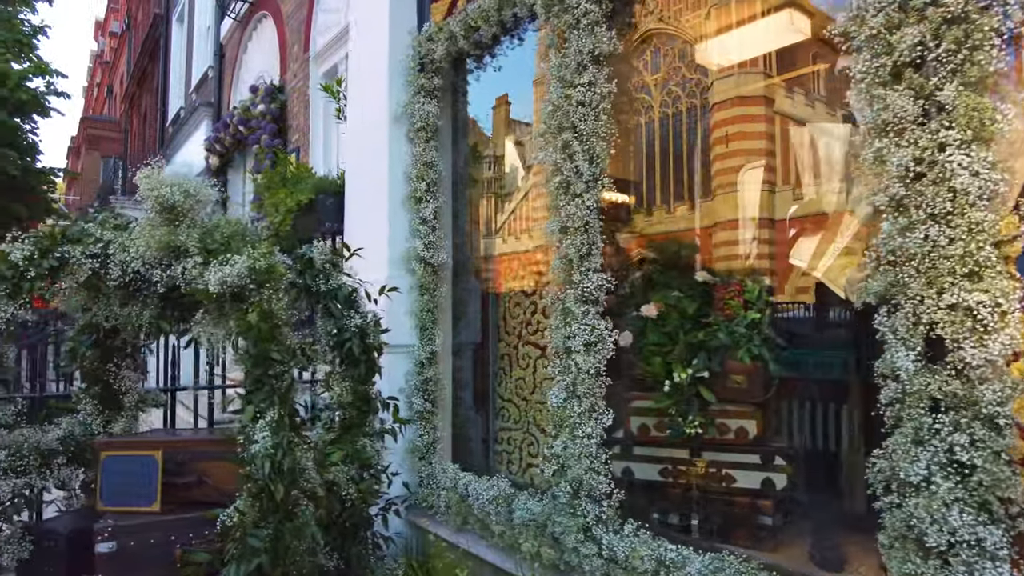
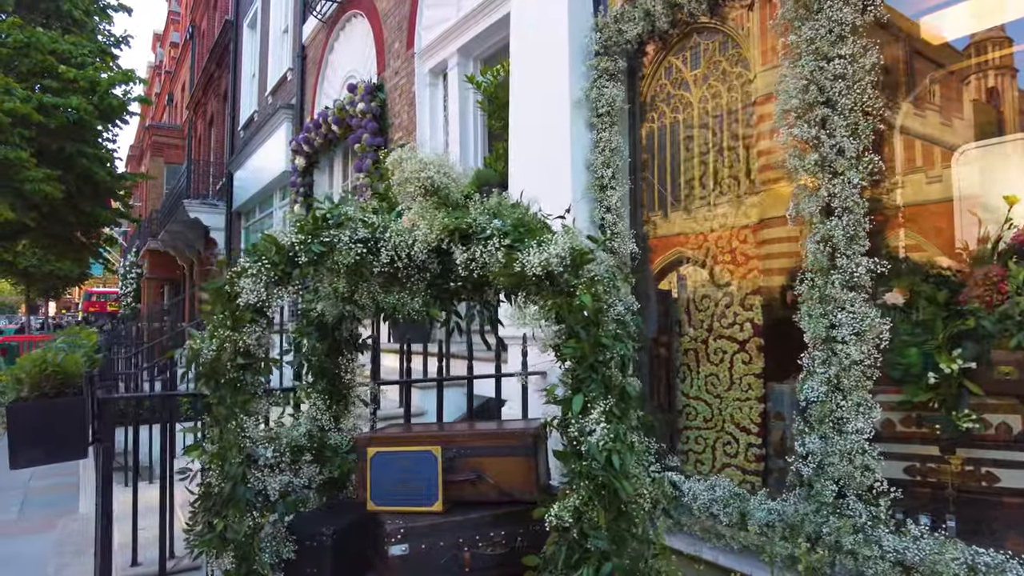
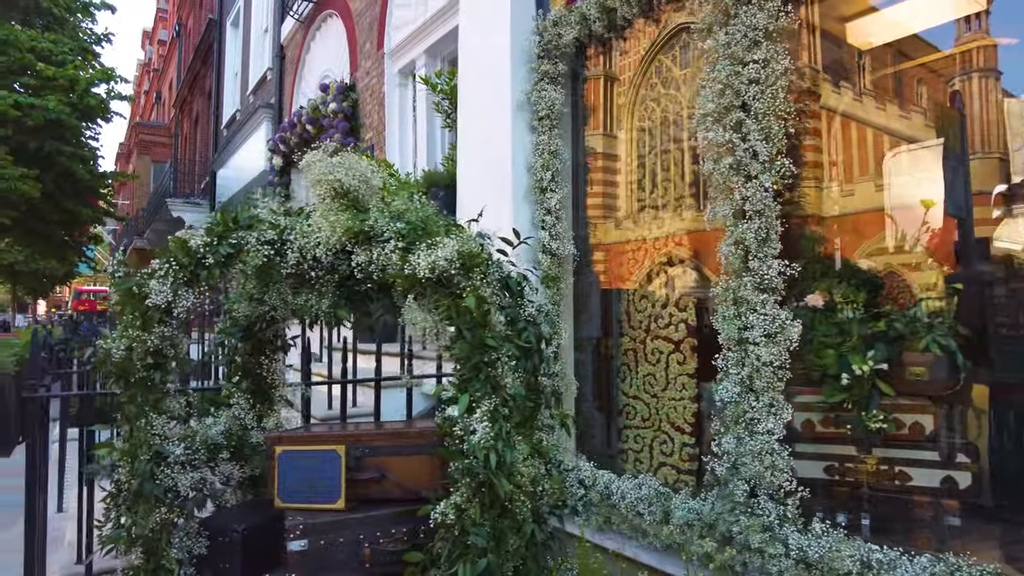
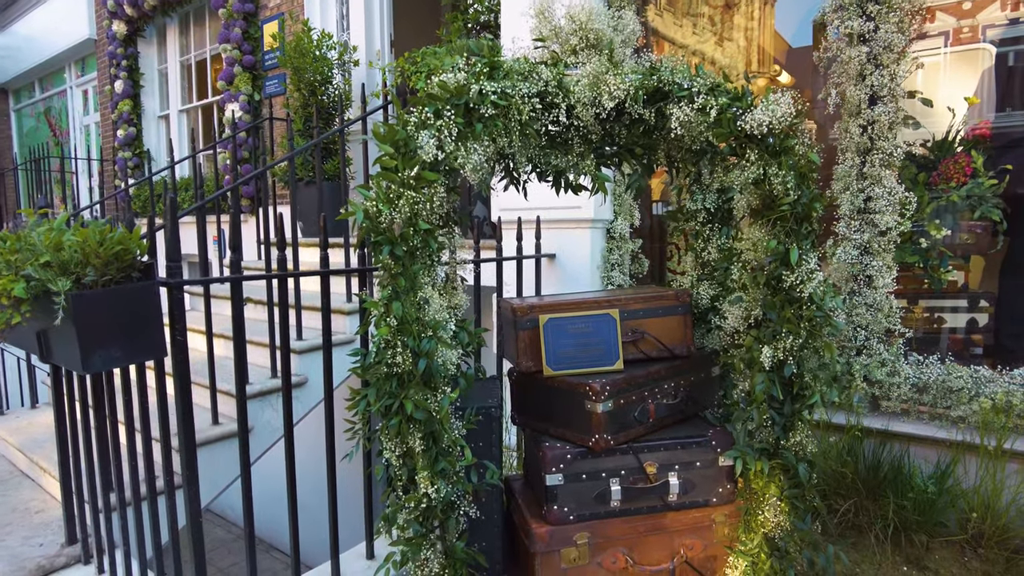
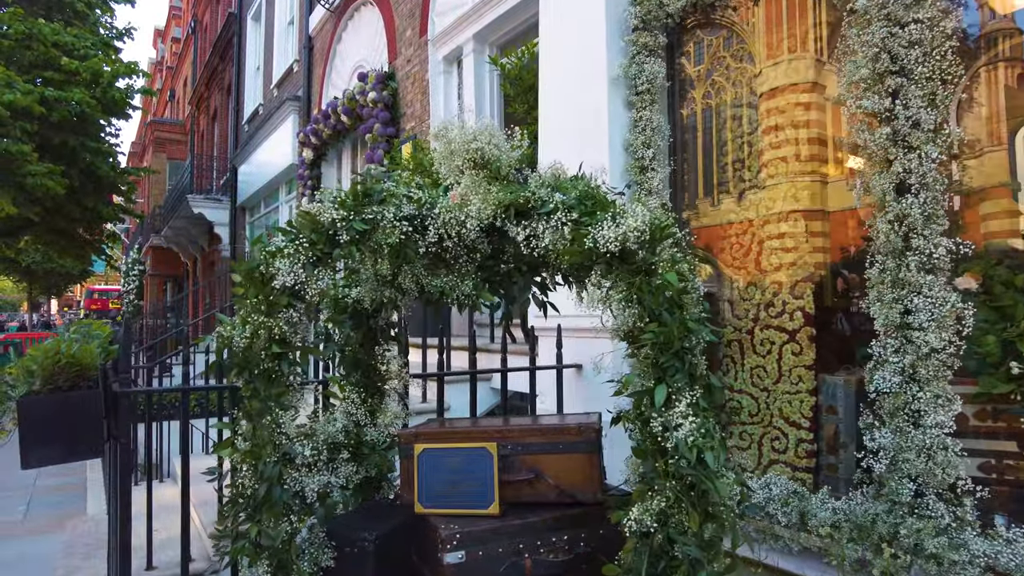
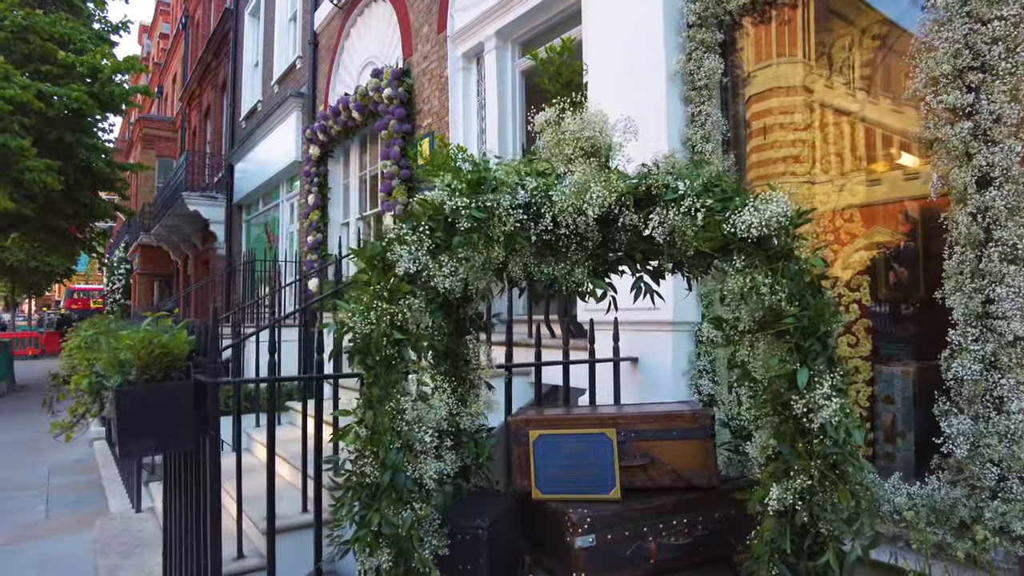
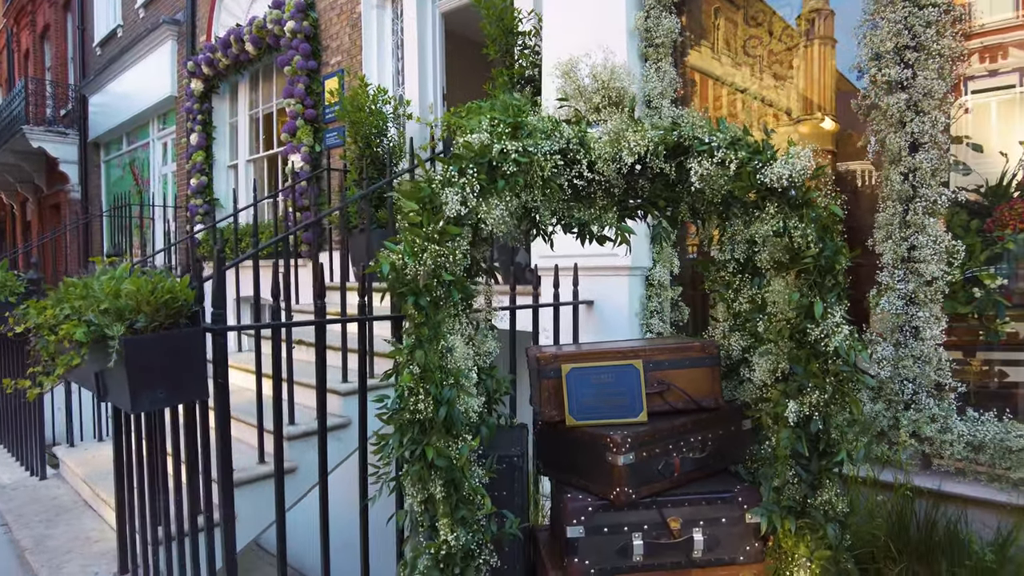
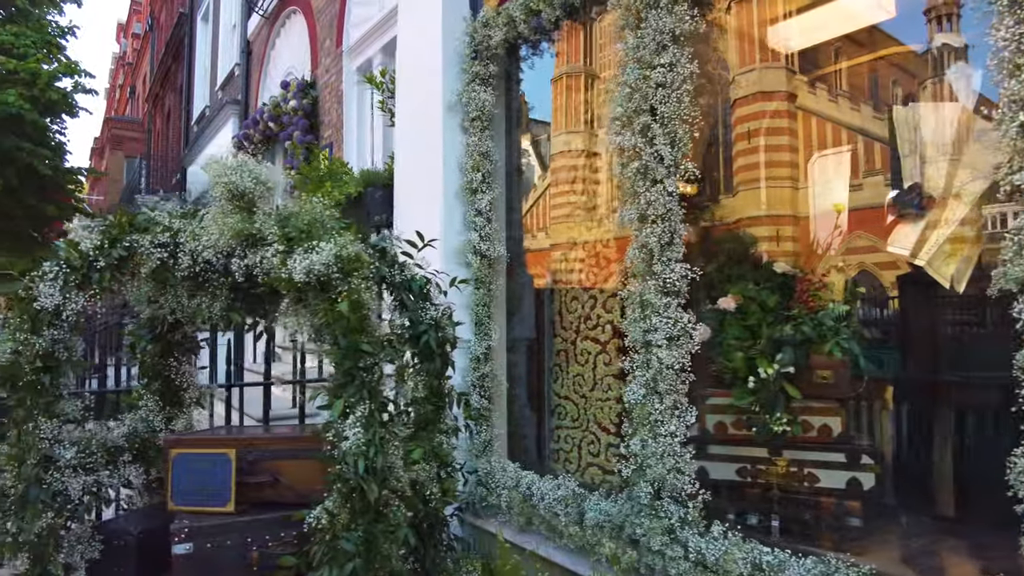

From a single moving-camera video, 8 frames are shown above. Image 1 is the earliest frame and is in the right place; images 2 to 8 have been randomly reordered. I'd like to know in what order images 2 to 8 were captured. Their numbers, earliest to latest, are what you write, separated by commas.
8, 3, 2, 5, 6, 7, 4
